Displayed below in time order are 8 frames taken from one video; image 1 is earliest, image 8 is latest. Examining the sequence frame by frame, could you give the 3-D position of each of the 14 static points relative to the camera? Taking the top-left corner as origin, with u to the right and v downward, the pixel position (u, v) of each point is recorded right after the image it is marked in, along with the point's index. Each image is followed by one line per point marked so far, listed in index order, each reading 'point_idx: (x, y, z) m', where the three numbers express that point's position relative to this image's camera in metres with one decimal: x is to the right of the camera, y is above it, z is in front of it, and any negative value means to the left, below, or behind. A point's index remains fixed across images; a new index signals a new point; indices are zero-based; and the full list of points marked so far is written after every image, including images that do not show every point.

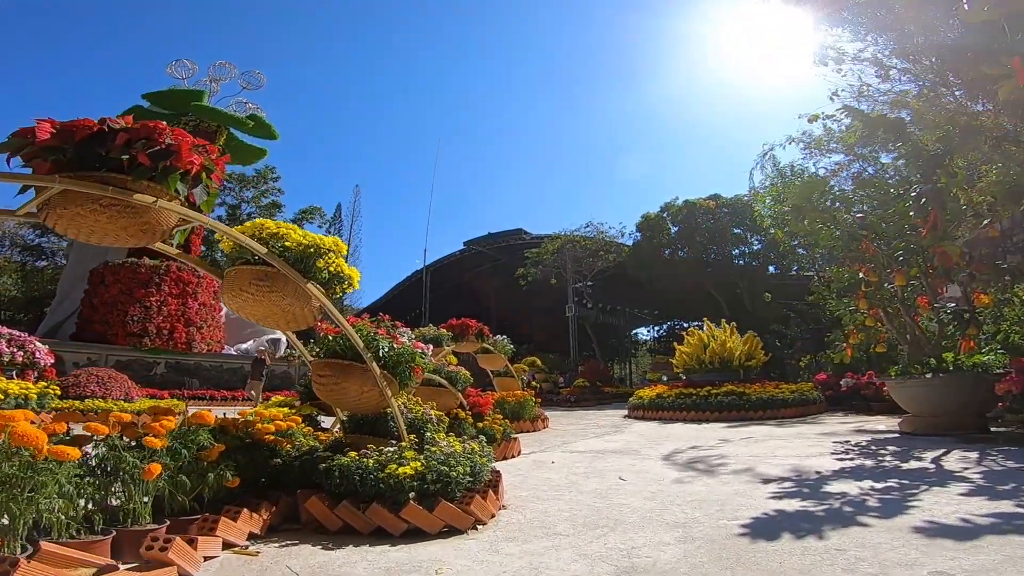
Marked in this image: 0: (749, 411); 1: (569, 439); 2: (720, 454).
0: (+4.4, -2.3, +10.9) m
1: (+0.8, -2.0, +7.9) m
2: (+2.1, -1.7, +6.1) m
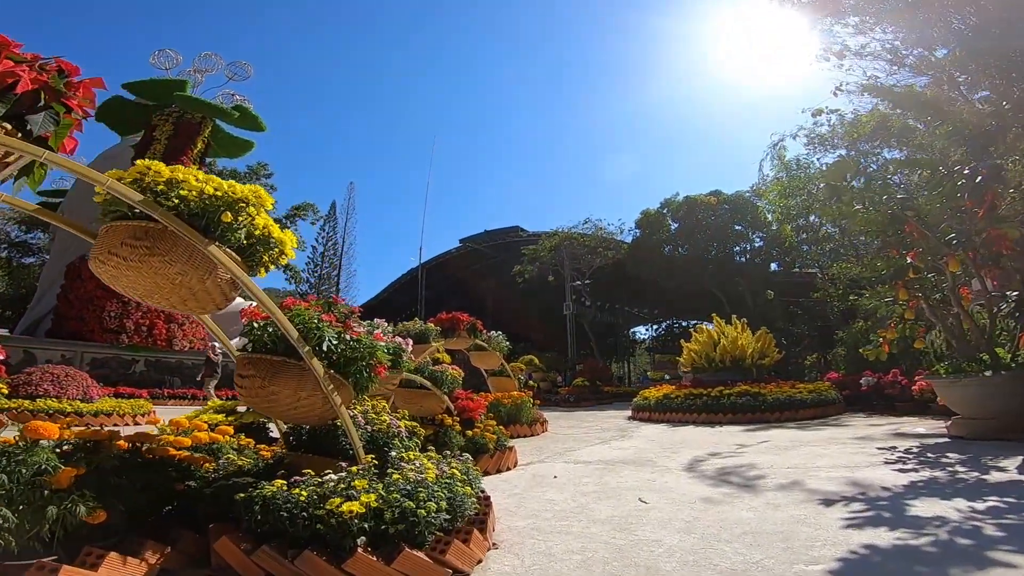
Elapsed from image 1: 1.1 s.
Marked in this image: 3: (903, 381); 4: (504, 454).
0: (+4.3, -2.1, +10.1) m
1: (+0.7, -1.9, +7.1) m
2: (+2.1, -1.5, +5.3) m
3: (+7.1, -1.7, +10.8) m
4: (-0.1, -1.4, +5.2) m
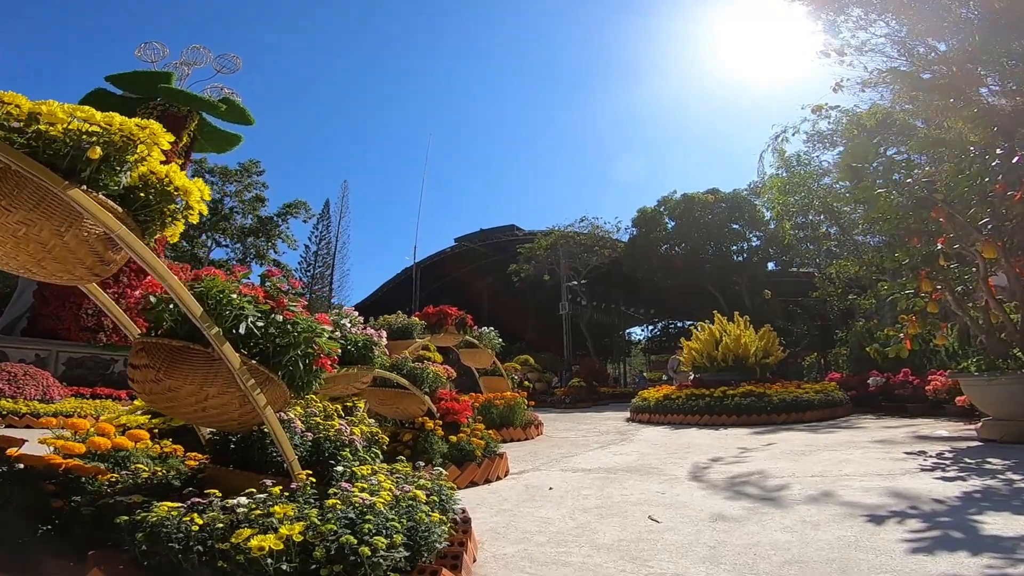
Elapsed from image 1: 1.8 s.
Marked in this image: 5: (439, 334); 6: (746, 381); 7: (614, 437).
0: (+4.2, -2.0, +9.6) m
1: (+0.6, -1.8, +6.5) m
2: (+2.0, -1.4, +4.7) m
3: (+7.0, -1.6, +10.3) m
4: (-0.1, -1.3, +4.6) m
5: (-0.9, -0.6, +7.1) m
6: (+4.4, -1.8, +11.2) m
7: (+1.4, -2.0, +8.0) m
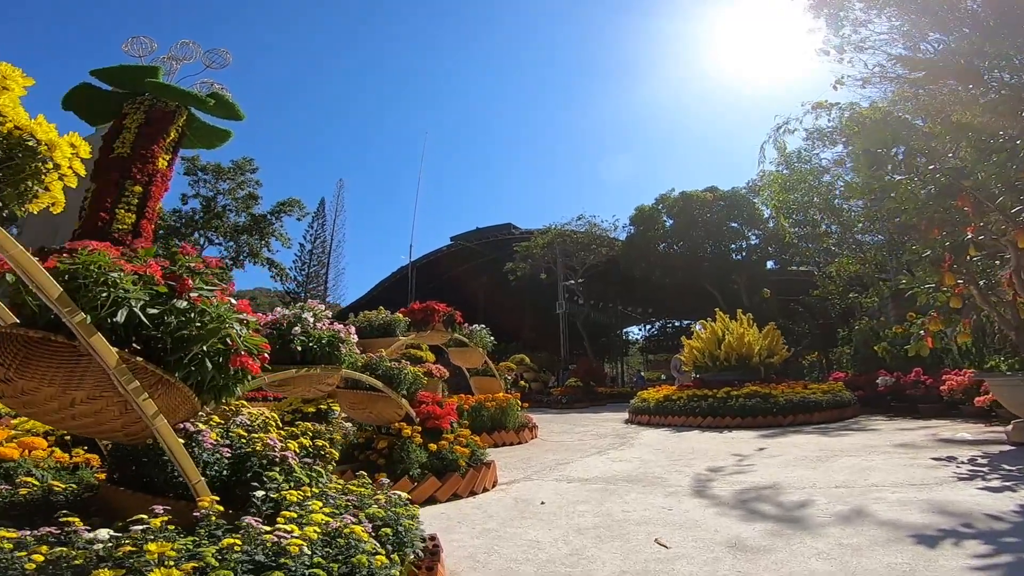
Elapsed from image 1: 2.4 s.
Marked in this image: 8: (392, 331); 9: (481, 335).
0: (+4.1, -2.0, +9.1) m
1: (+0.6, -1.7, +6.1) m
2: (+2.0, -1.4, +4.3) m
3: (+6.9, -1.5, +9.9) m
4: (-0.2, -1.3, +4.1) m
5: (-1.0, -0.5, +6.7) m
6: (+4.3, -1.7, +10.7) m
7: (+1.3, -1.9, +7.6) m
8: (-1.2, -0.4, +6.0) m
9: (-0.4, -0.6, +7.9) m
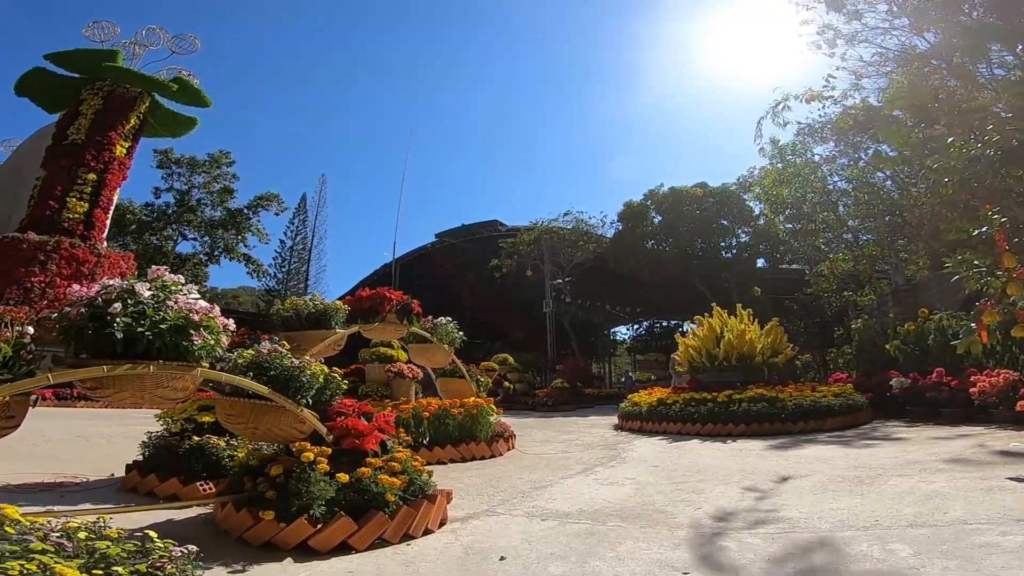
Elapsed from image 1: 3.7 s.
0: (+3.7, -1.8, +8.1) m
1: (+0.3, -1.6, +4.9) m
2: (+1.7, -1.2, +3.2) m
3: (+6.5, -1.4, +8.9) m
4: (-0.5, -1.1, +3.0) m
5: (-1.3, -0.3, +5.5) m
6: (+3.9, -1.5, +9.7) m
7: (+1.0, -1.8, +6.5) m
8: (-1.5, -0.3, +4.8) m
9: (-0.7, -0.5, +6.8) m
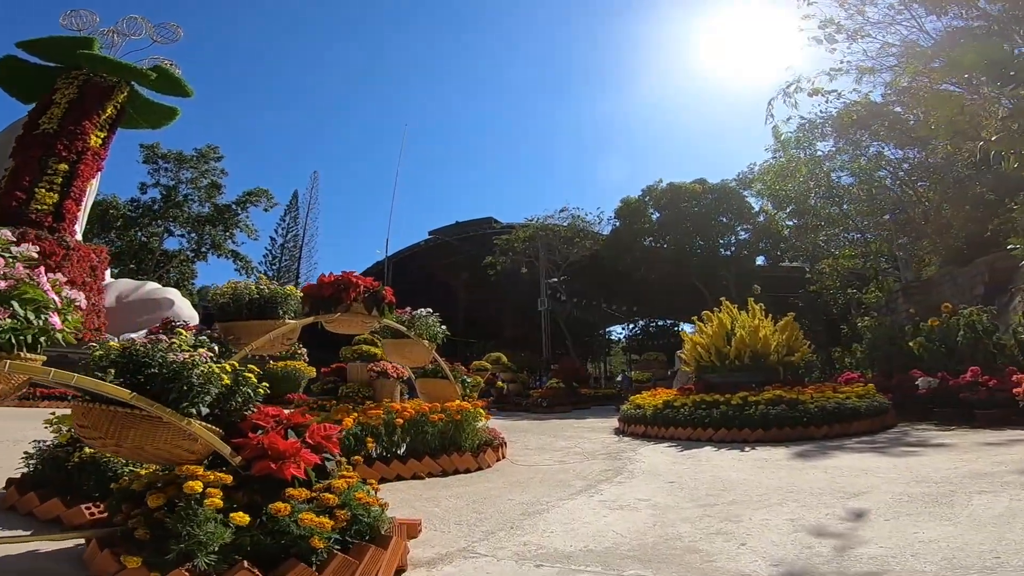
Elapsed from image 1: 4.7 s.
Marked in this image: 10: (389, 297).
0: (+3.6, -1.7, +7.3) m
1: (+0.2, -1.4, +4.1) m
2: (+1.6, -1.1, +2.3) m
3: (+6.4, -1.3, +8.1) m
4: (-0.5, -1.0, +2.1) m
5: (-1.4, -0.2, +4.6) m
6: (+3.8, -1.4, +8.9) m
7: (+0.9, -1.7, +5.6) m
8: (-1.6, -0.1, +4.0) m
9: (-0.8, -0.3, +5.9) m
10: (-1.0, -0.1, +5.1) m
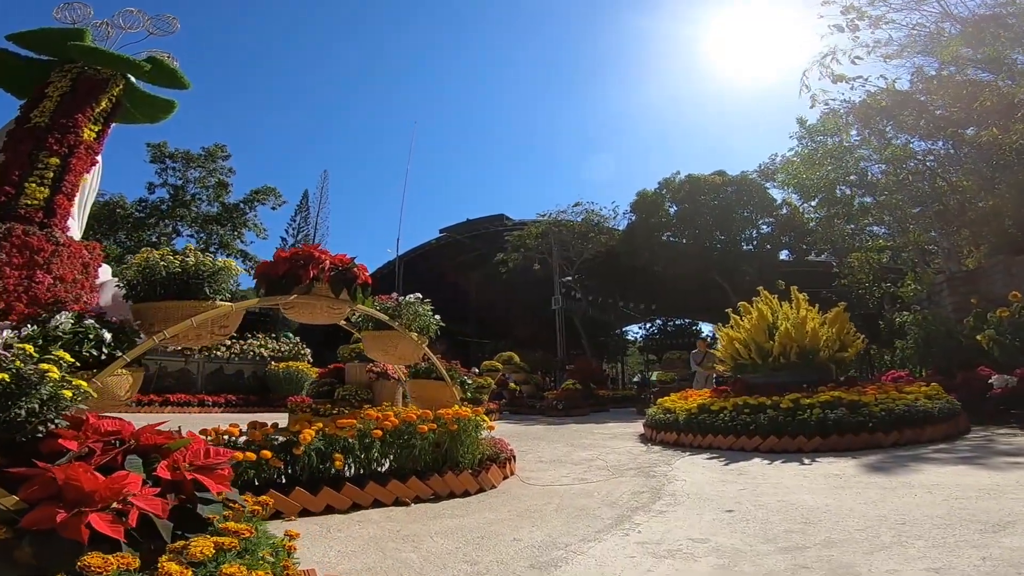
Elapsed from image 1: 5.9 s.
0: (+3.7, -1.5, +6.1) m
1: (+0.2, -1.3, +3.0) m
2: (+1.6, -0.9, +1.2) m
3: (+6.5, -1.1, +6.9) m
4: (-0.5, -0.8, +1.1) m
5: (-1.3, -0.1, +3.6) m
6: (+3.9, -1.2, +7.7) m
7: (+1.0, -1.5, +4.5) m
8: (-1.5, 0.0, +3.0) m
9: (-0.8, -0.2, +4.9) m
10: (-1.0, +0.1, +4.1) m
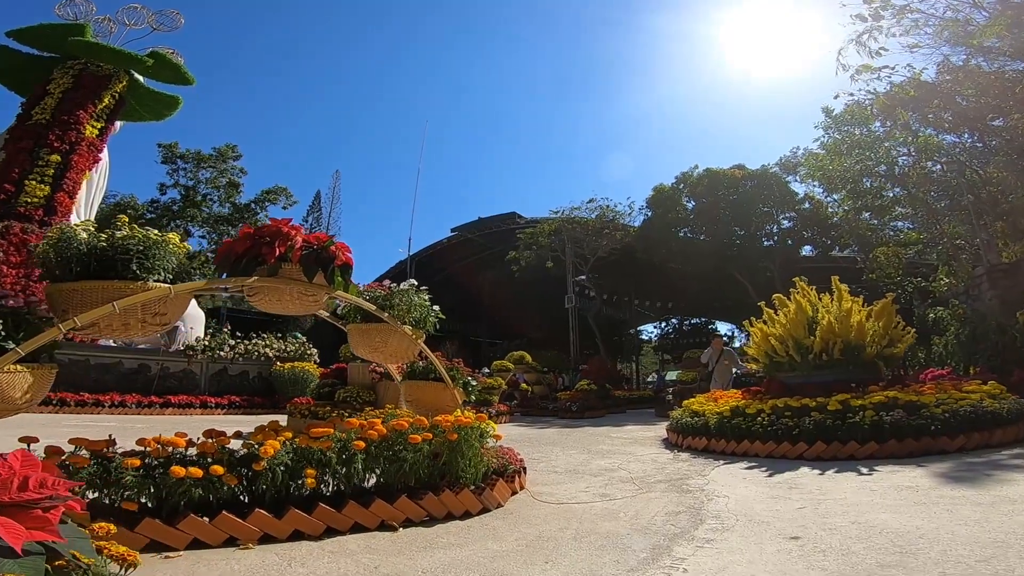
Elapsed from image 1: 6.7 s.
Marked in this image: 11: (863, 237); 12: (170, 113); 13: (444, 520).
0: (+3.8, -1.4, +5.3) m
1: (+0.3, -1.2, +2.3) m
2: (+1.6, -0.8, +0.5) m
3: (+6.6, -0.9, +6.0) m
4: (-0.6, -0.7, +0.4) m
5: (-1.3, +0.1, +3.0) m
6: (+4.1, -1.1, +6.9) m
7: (+1.0, -1.4, +3.8) m
8: (-1.5, +0.1, +2.3) m
9: (-0.7, -0.1, +4.2) m
10: (-0.9, +0.2, +3.4) m
11: (+12.1, +1.9, +20.0) m
12: (-11.4, +5.9, +19.8) m
13: (-0.4, -1.3, +3.4) m
